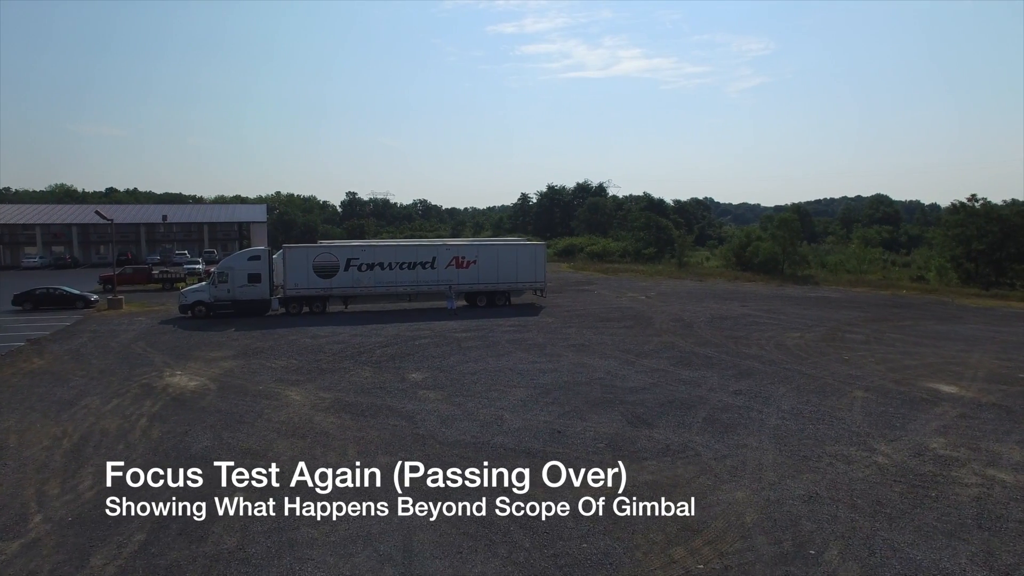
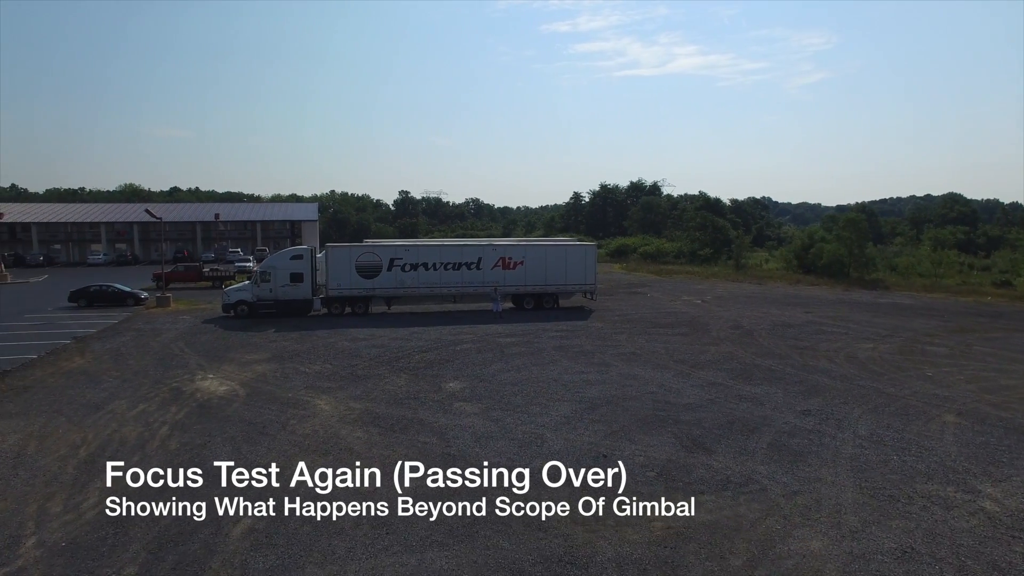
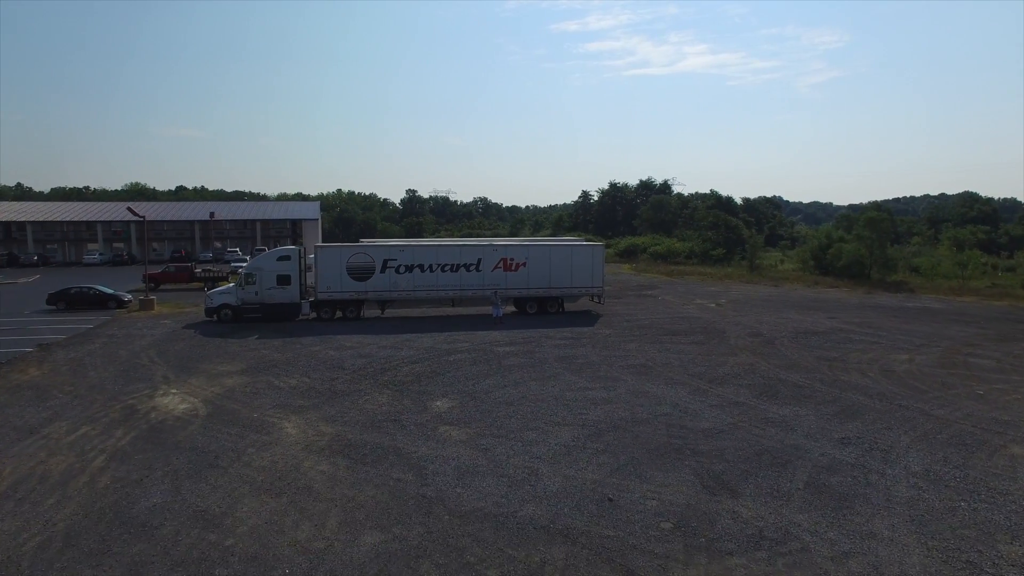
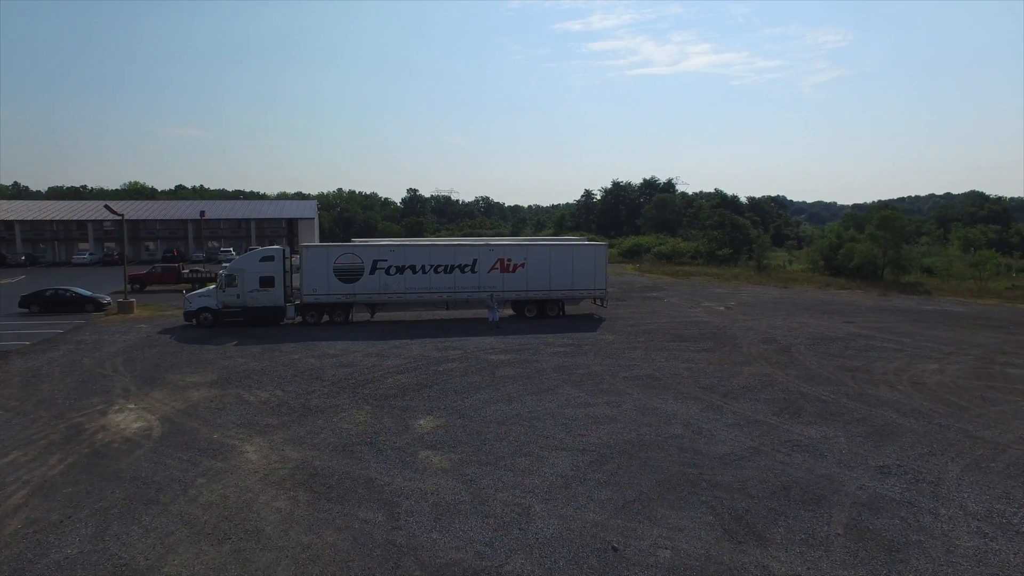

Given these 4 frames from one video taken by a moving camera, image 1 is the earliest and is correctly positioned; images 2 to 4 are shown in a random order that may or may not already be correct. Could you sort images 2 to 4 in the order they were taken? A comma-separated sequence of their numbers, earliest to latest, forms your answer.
2, 3, 4
